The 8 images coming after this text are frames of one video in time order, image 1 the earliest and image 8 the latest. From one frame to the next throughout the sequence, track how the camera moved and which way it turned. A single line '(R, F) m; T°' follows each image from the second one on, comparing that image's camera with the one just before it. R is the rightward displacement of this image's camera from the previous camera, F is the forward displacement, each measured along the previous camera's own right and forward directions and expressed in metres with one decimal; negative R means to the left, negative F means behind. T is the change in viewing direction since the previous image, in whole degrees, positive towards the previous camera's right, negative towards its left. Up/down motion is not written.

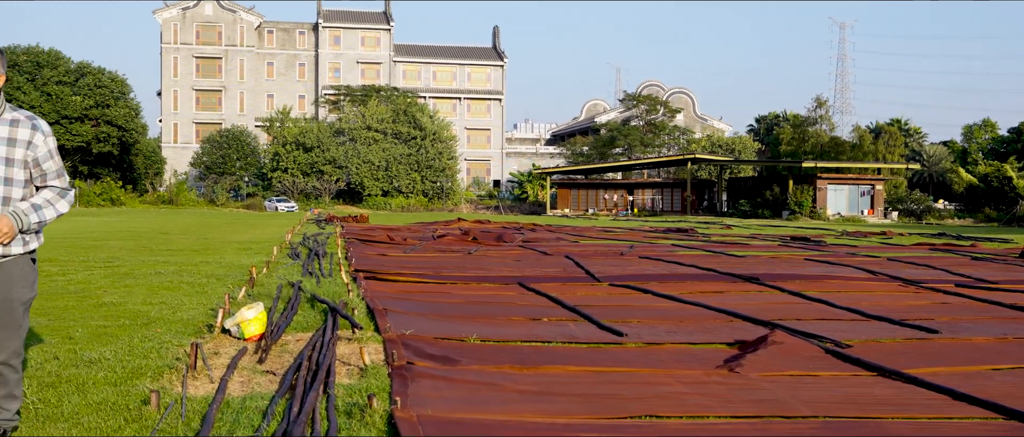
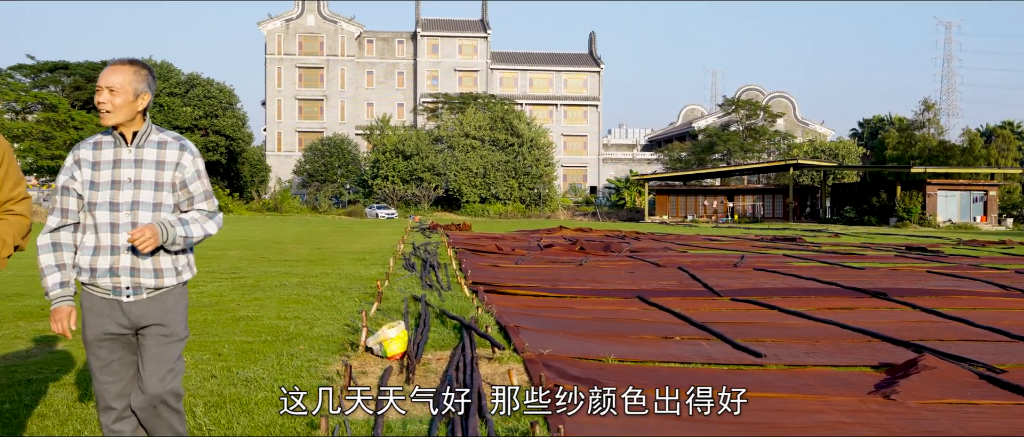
(-0.6, +0.1) m; -5°
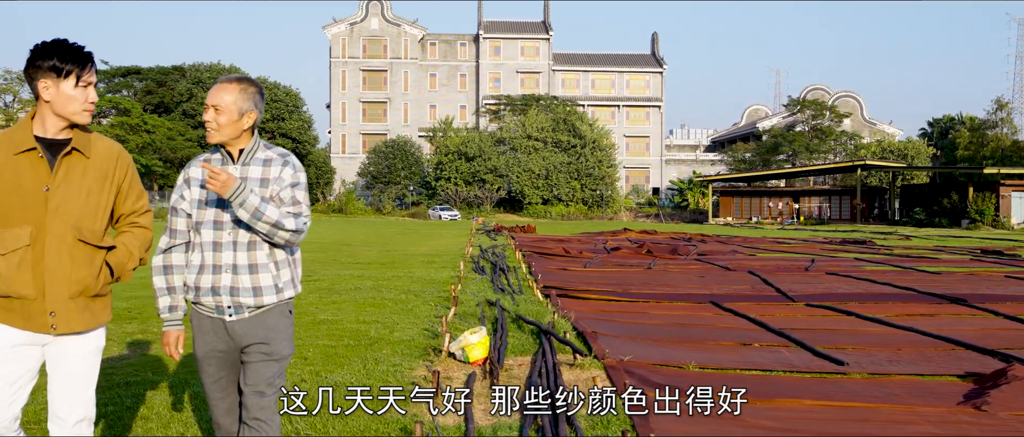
(-0.3, 0.0) m; -4°
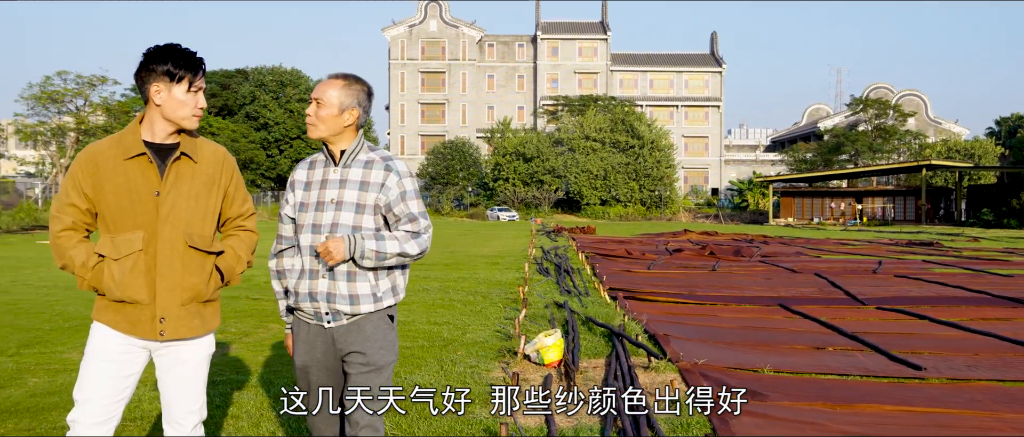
(-0.2, 0.0) m; -3°
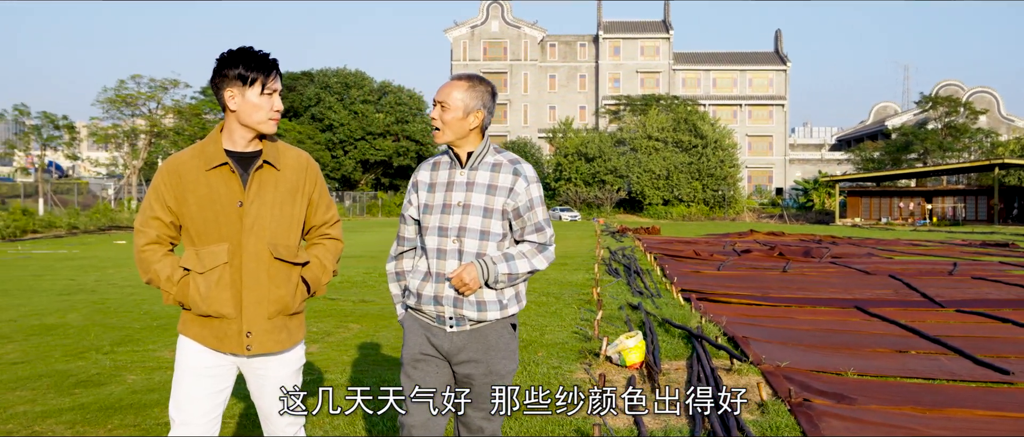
(-0.3, -0.1) m; -3°
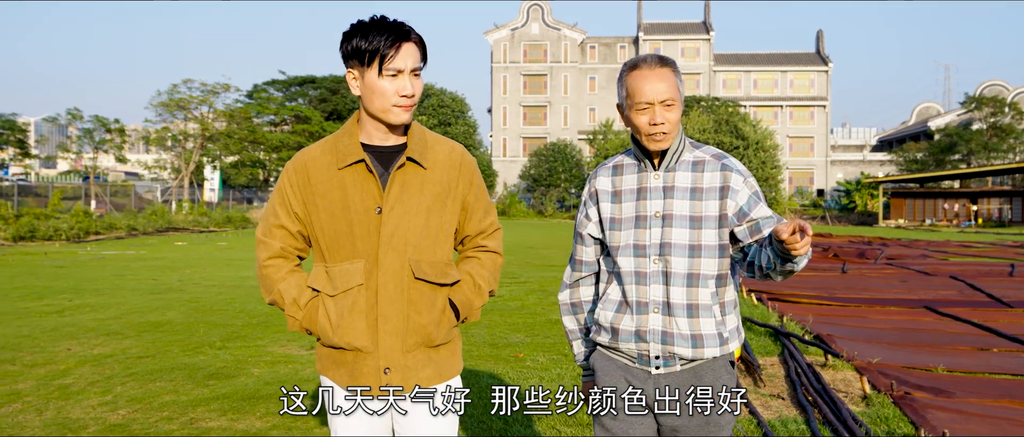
(-0.7, 0.0) m; 0°
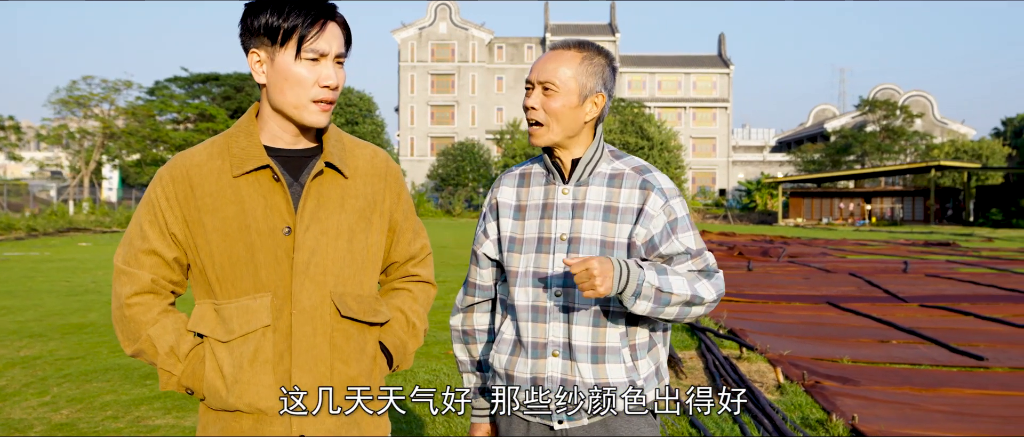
(-0.2, -0.1) m; +7°
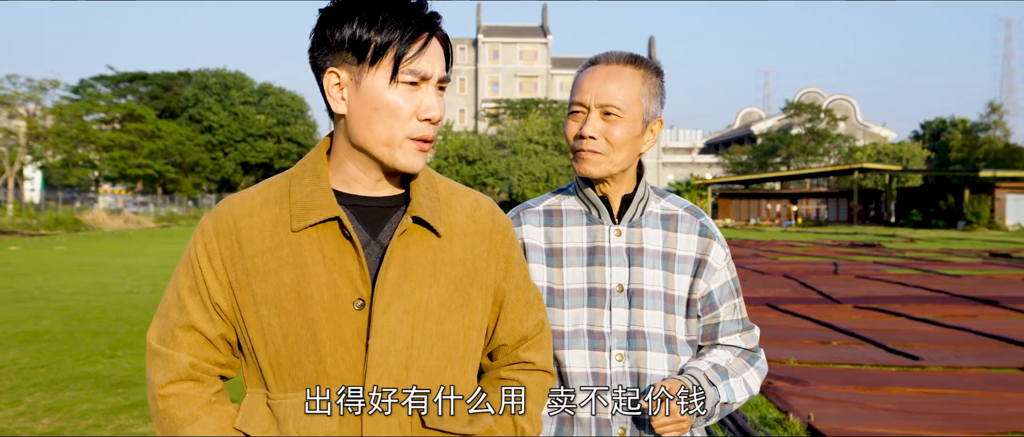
(-0.3, -0.1) m; +6°
